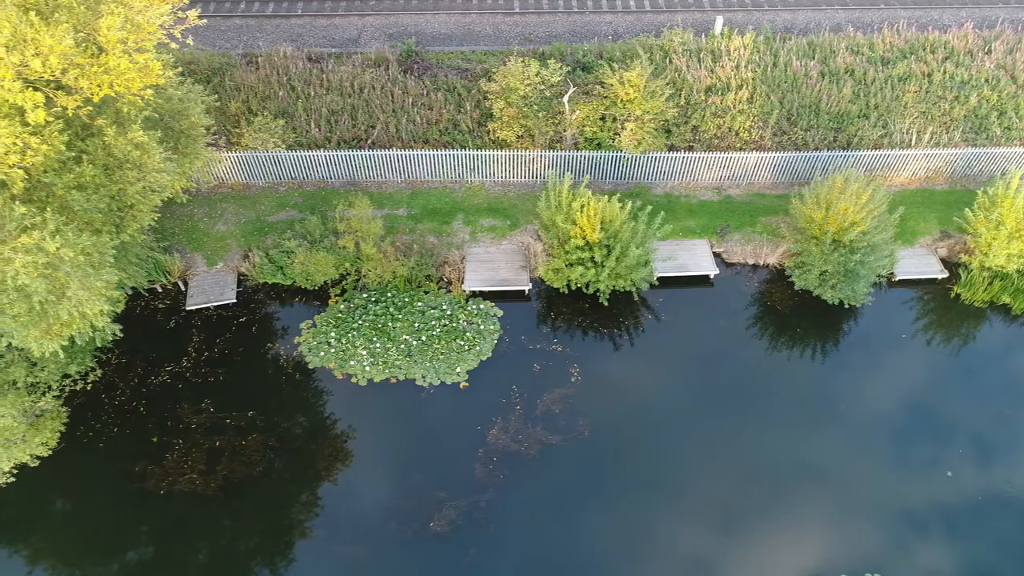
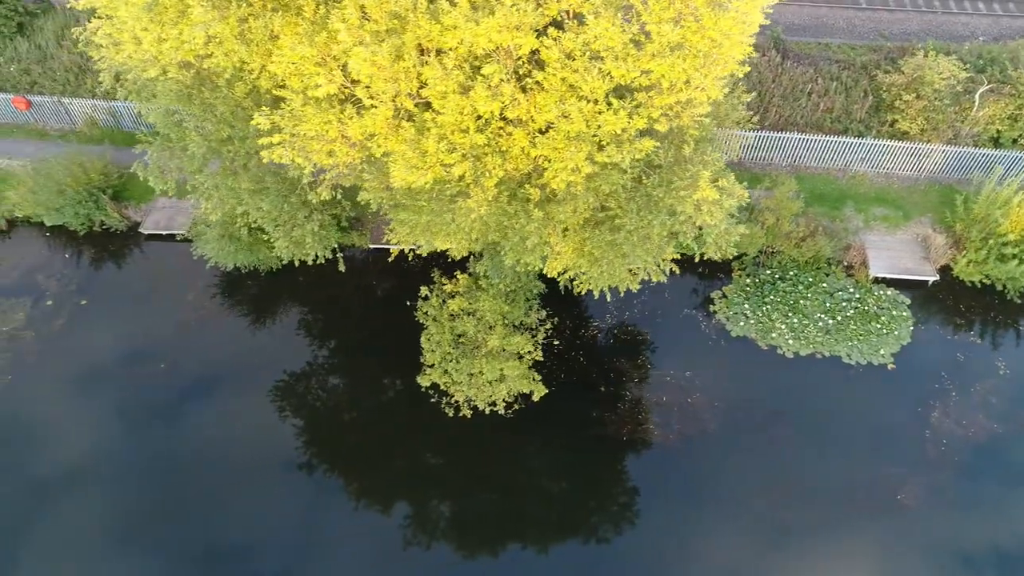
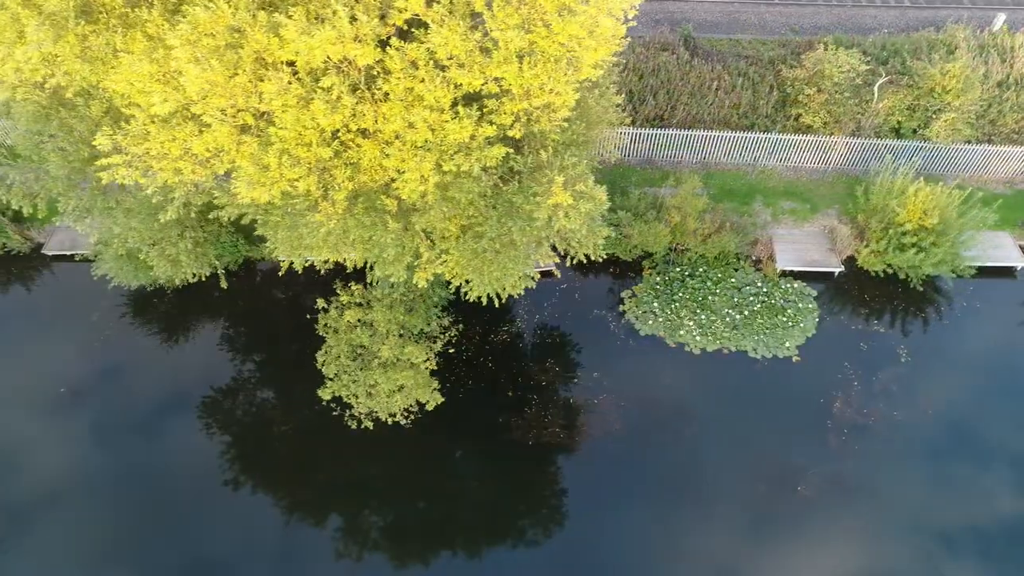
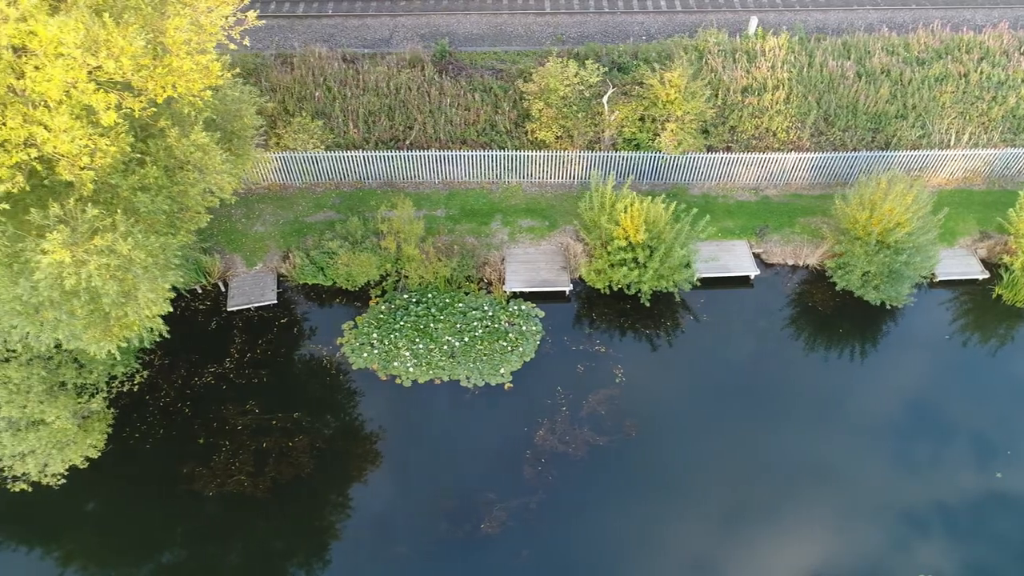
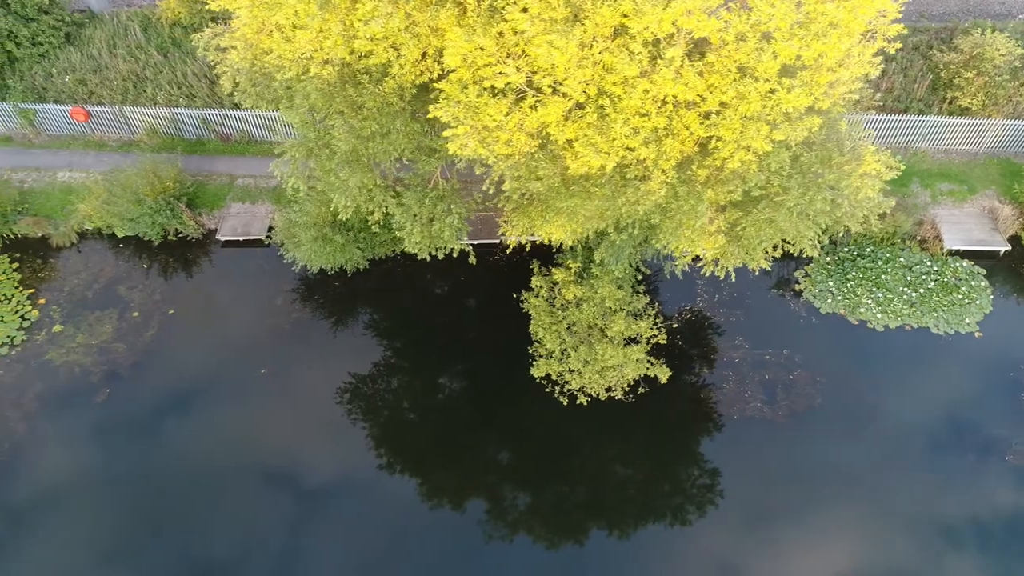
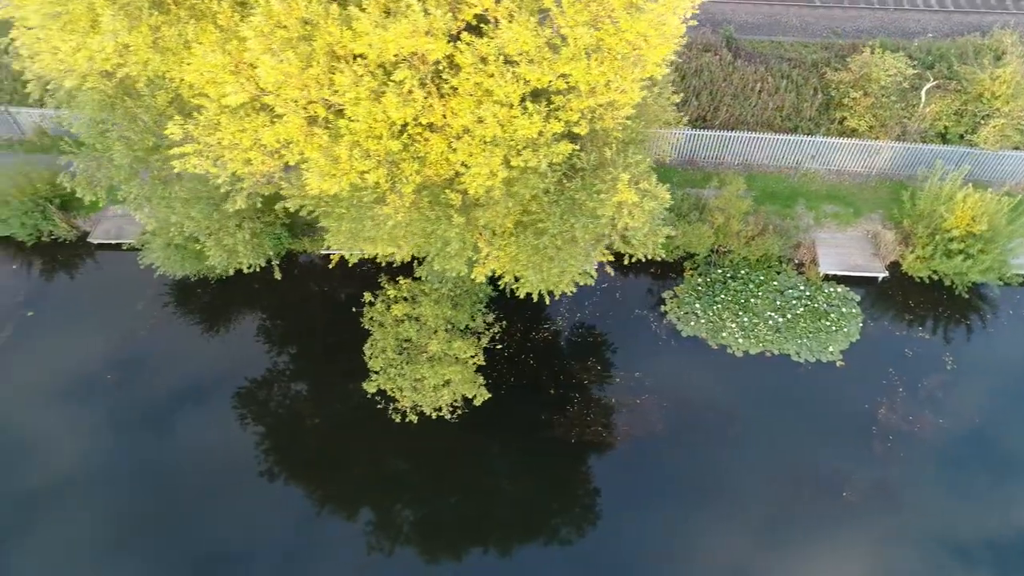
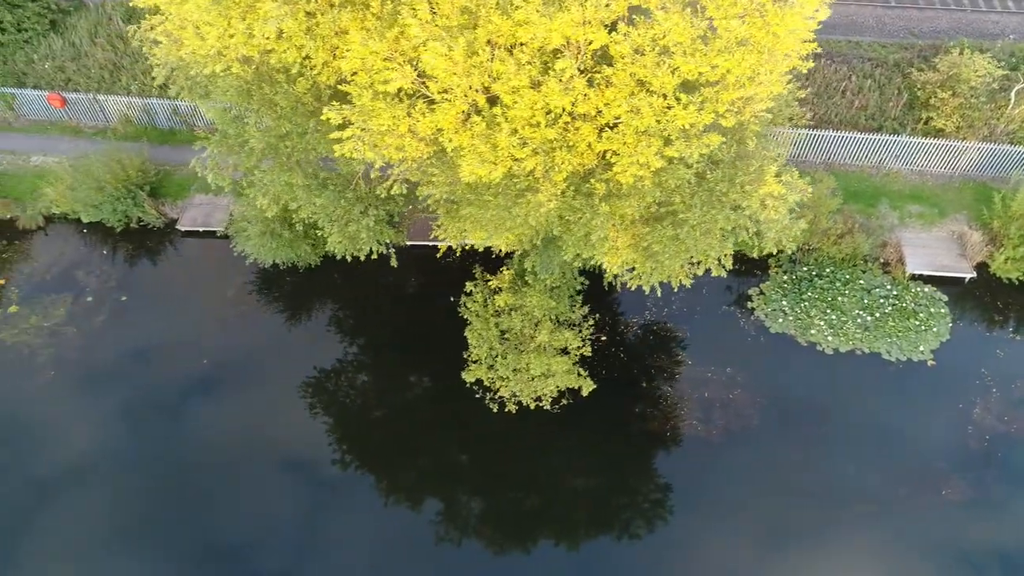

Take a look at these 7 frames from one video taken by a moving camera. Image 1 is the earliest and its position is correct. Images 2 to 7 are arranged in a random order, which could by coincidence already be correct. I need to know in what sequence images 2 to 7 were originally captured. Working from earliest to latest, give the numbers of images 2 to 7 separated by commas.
4, 3, 6, 2, 7, 5
